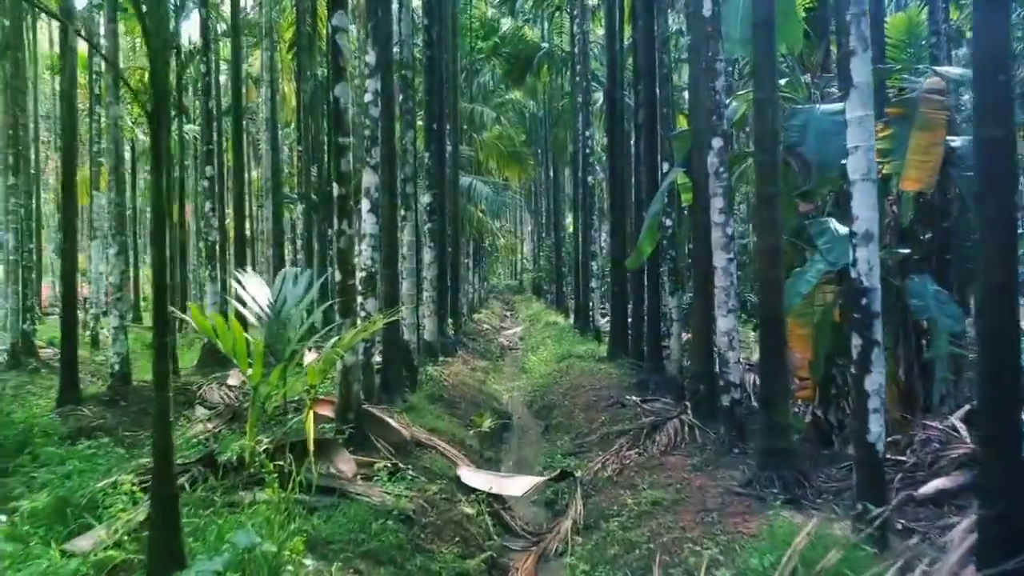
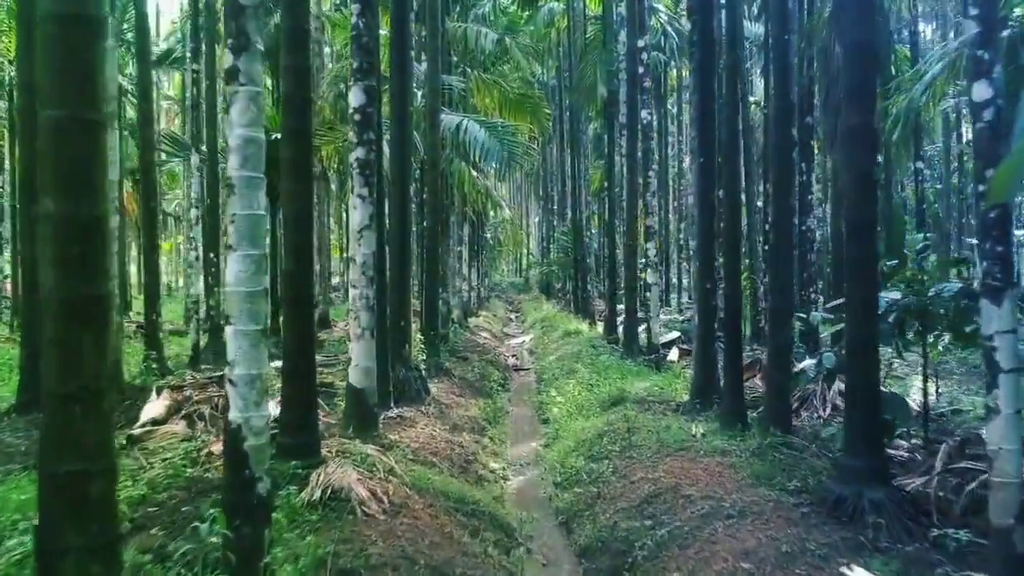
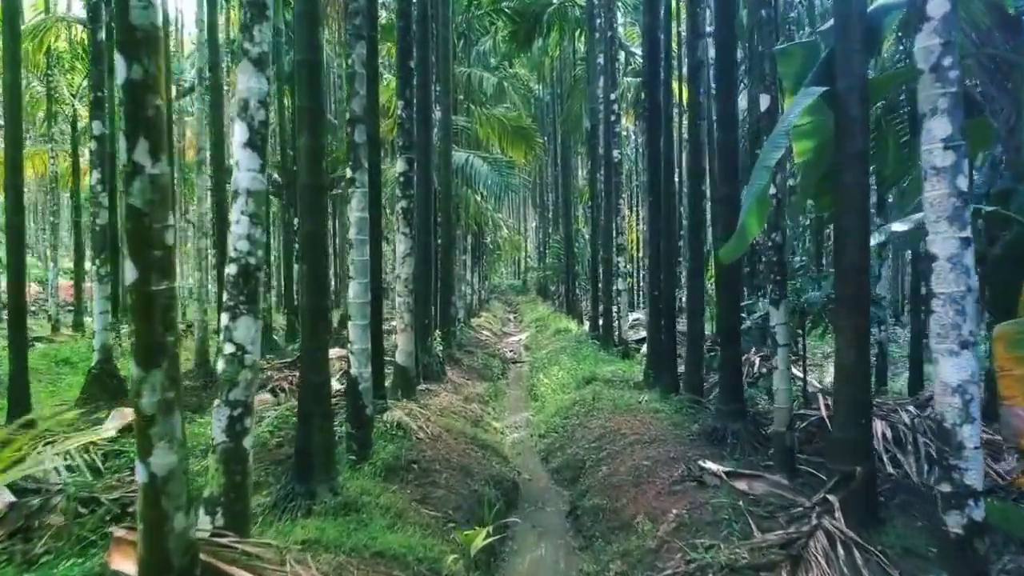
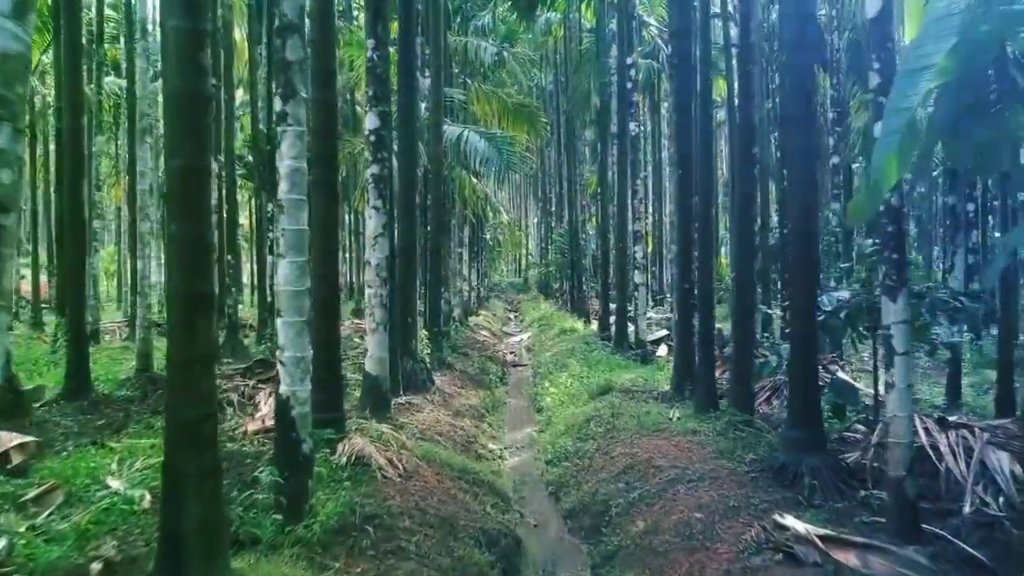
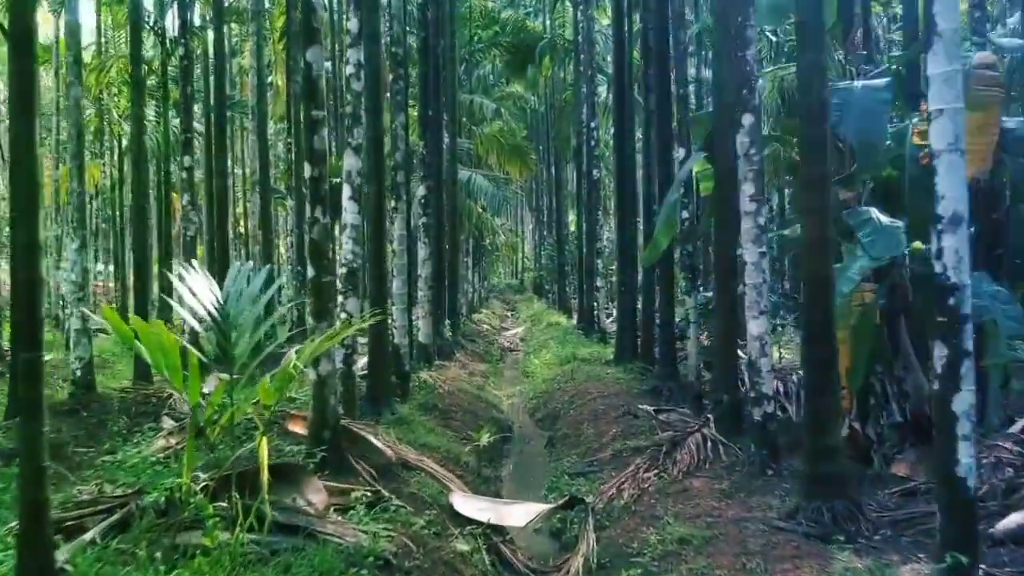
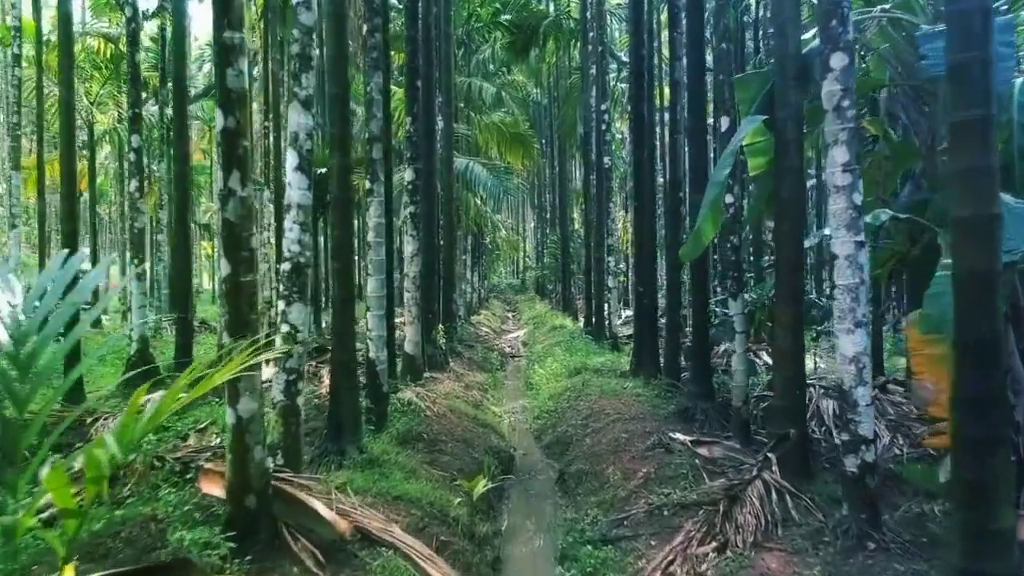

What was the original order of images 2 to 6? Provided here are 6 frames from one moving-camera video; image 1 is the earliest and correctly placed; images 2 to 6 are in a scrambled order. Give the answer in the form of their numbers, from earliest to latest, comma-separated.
5, 6, 3, 4, 2
